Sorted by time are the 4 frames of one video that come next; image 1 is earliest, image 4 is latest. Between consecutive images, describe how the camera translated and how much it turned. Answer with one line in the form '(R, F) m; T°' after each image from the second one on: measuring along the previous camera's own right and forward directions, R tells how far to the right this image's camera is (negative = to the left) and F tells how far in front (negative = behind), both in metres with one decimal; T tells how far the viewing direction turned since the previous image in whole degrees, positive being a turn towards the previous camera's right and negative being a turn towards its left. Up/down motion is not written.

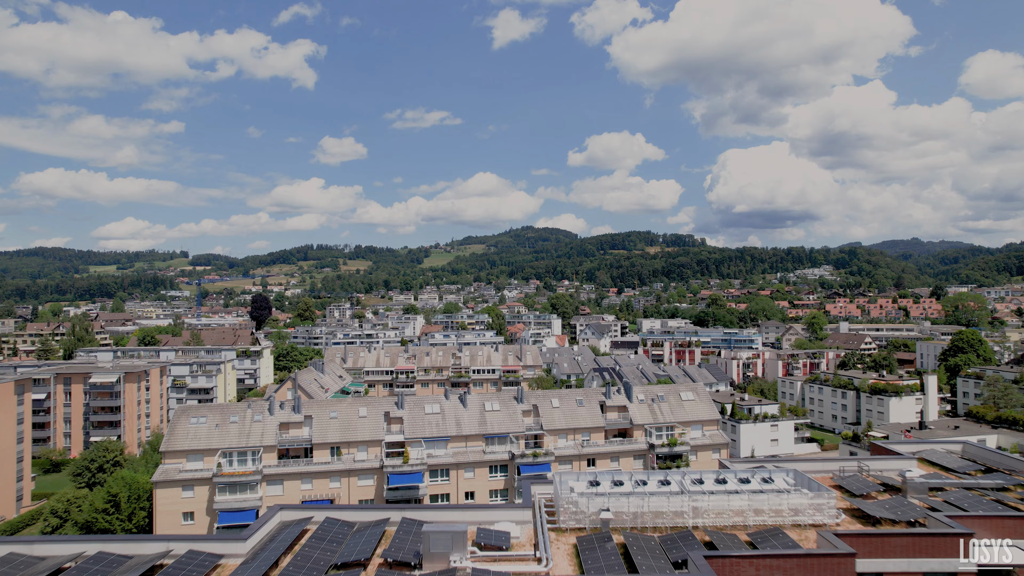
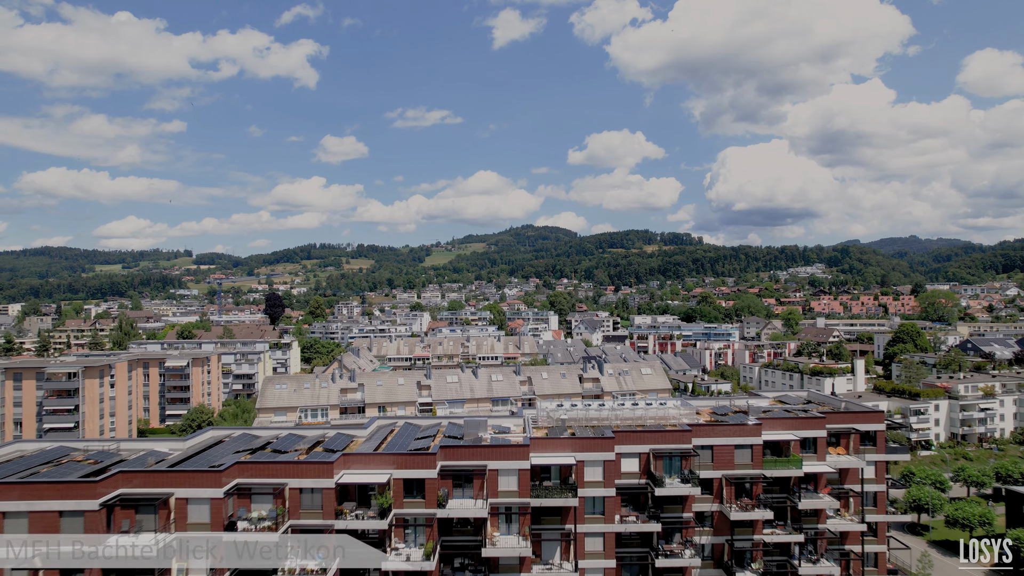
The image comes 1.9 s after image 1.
(+0.1, -9.5) m; 0°
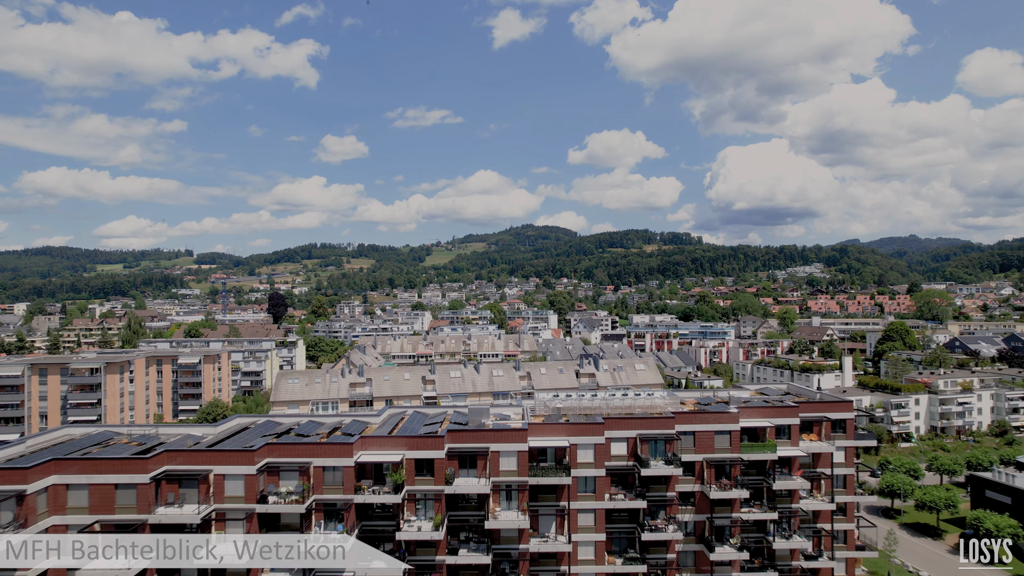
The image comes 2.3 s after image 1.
(0.0, -2.0) m; 0°
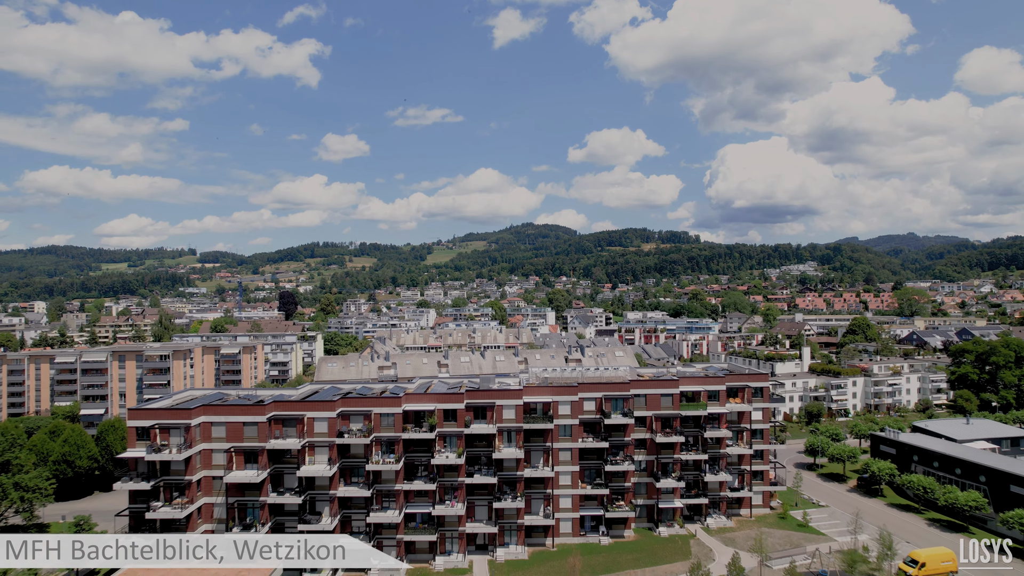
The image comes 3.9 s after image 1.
(+0.1, -8.1) m; 0°
